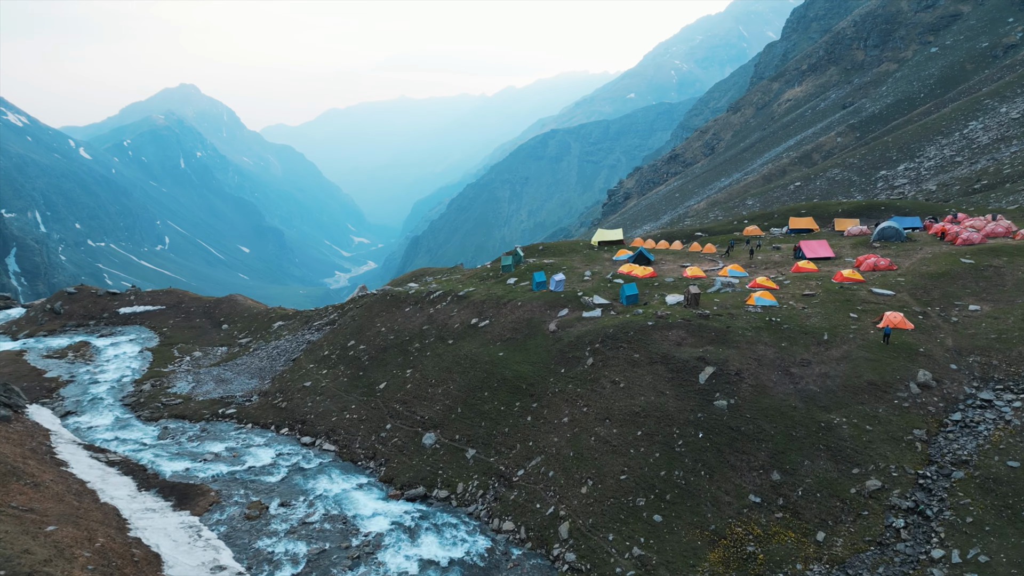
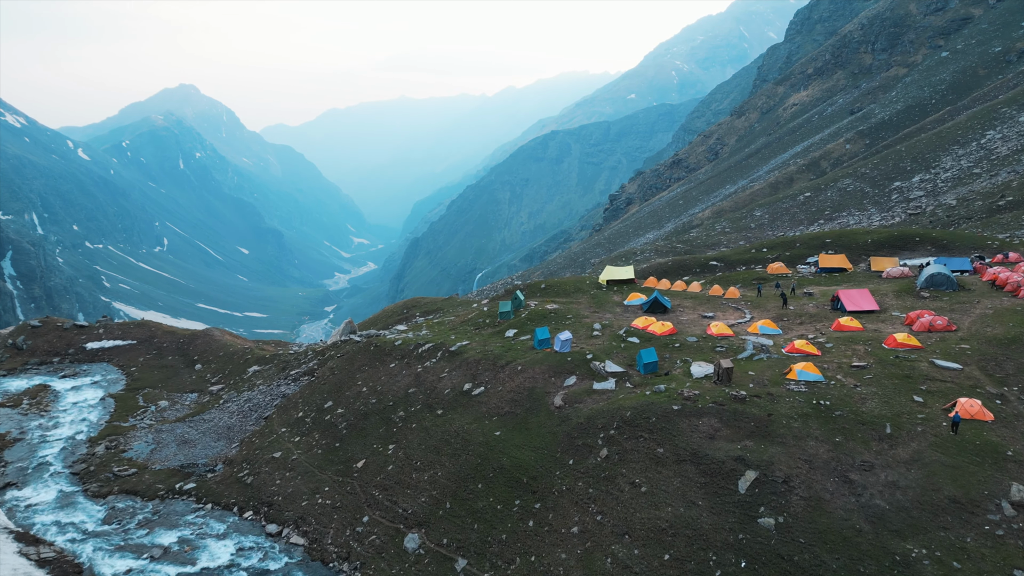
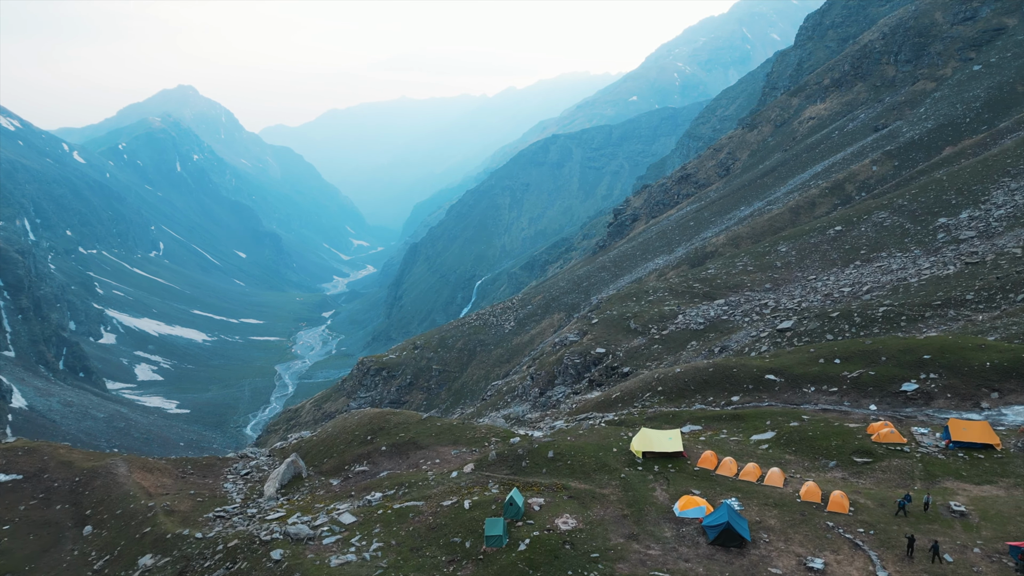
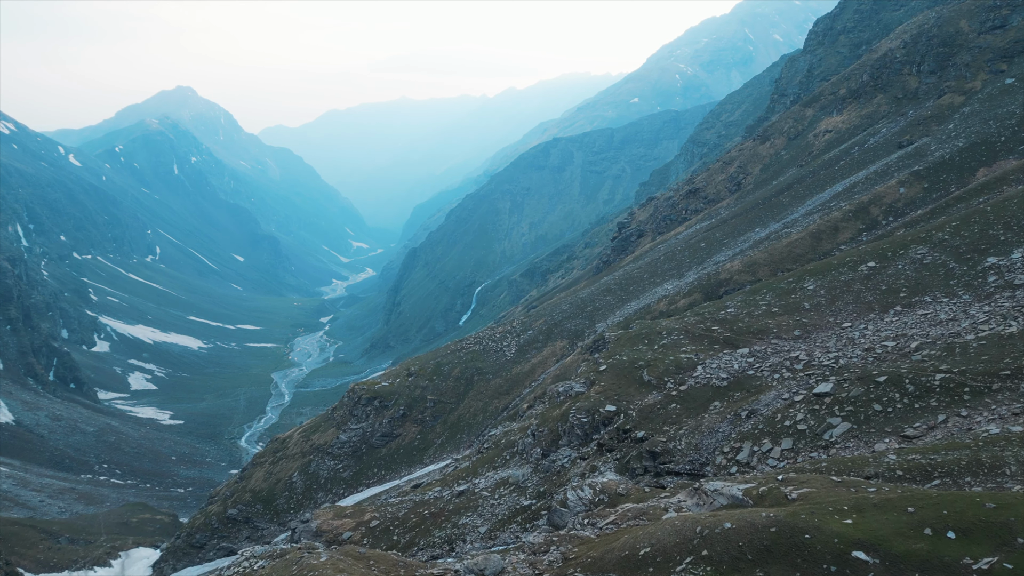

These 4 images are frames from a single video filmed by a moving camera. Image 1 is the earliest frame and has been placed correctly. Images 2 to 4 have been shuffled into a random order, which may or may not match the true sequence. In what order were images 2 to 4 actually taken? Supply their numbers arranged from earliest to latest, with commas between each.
2, 3, 4
